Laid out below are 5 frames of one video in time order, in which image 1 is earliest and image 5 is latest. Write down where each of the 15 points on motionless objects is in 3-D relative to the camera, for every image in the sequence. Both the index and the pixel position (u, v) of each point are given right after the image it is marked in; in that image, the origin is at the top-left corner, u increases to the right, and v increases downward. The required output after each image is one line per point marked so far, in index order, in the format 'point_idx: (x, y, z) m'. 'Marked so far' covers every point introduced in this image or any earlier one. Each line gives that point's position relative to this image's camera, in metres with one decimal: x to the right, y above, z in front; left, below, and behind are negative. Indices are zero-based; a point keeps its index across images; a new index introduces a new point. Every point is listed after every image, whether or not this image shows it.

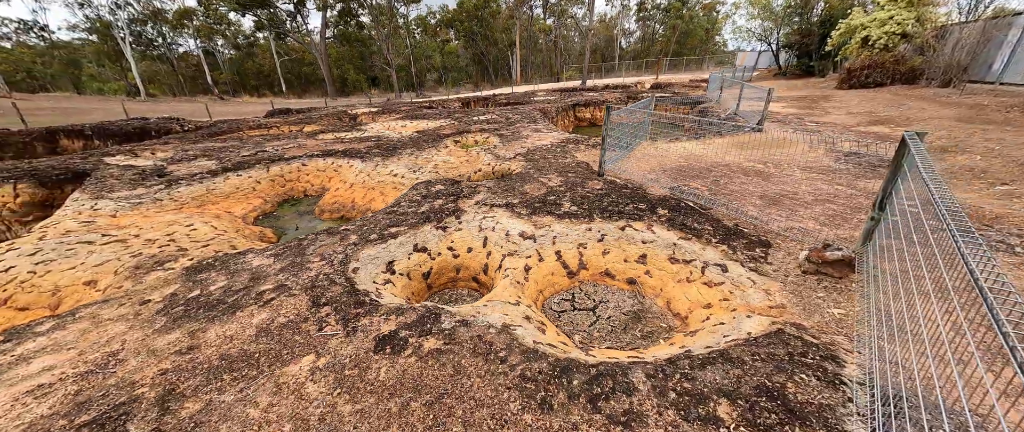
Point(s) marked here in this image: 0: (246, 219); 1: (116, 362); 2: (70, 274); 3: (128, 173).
0: (-5.7, -0.1, +7.2) m
1: (-3.0, -1.1, +2.4) m
2: (-5.4, -0.7, +4.1) m
3: (-9.9, +1.3, +8.5) m
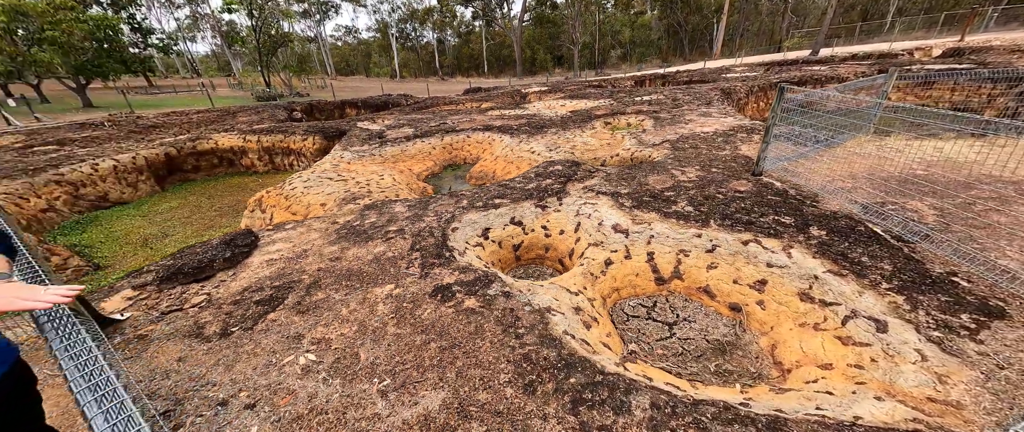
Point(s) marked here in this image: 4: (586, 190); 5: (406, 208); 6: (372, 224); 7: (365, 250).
0: (-2.6, +1.1, +9.2) m
1: (-2.5, -0.5, +3.8) m
2: (-3.8, +0.4, +6.3) m
3: (-5.5, +3.2, +12.1) m
4: (+1.2, +0.4, +5.3) m
5: (-1.7, +0.1, +5.0) m
6: (-1.9, -0.1, +4.6) m
7: (-1.7, -0.4, +3.8) m
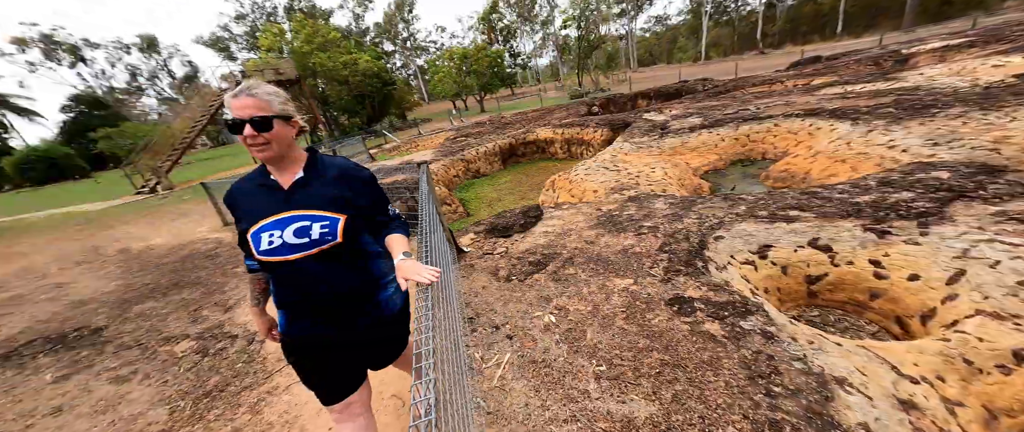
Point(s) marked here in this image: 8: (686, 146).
0: (+4.7, +1.1, +8.3) m
1: (+0.8, -0.2, +4.6) m
2: (+1.7, +0.7, +7.2) m
3: (+5.0, +3.5, +12.2) m
4: (+4.4, 0.0, +2.9) m
5: (+2.3, +0.1, +4.8) m
6: (+1.7, 0.0, +4.7) m
7: (+1.3, -0.3, +4.1) m
8: (+5.0, +2.0, +9.4) m
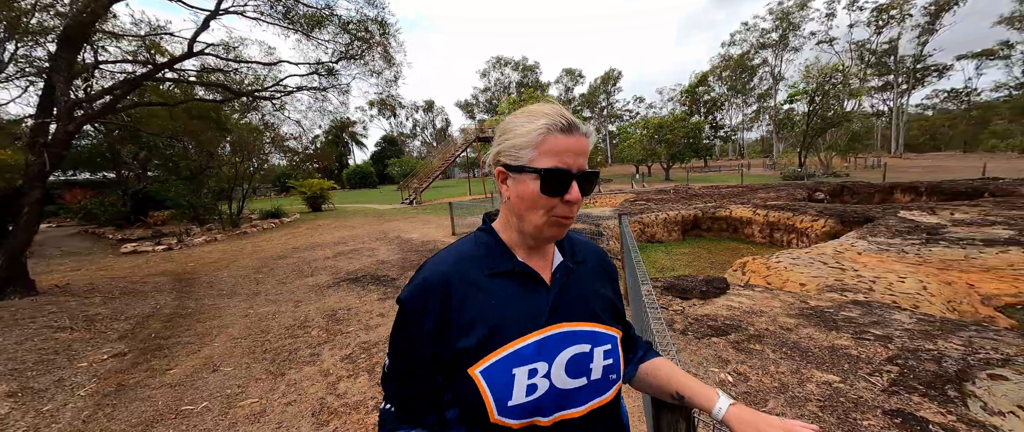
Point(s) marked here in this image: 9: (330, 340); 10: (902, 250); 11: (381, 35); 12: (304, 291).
0: (+8.7, -1.5, +5.9) m
1: (+3.3, -1.3, +4.4) m
2: (+5.5, -1.1, +6.3) m
3: (+11.2, -0.1, +9.4) m
4: (+5.8, -1.4, +1.2) m
5: (+4.8, -1.3, +3.9) m
6: (+4.2, -1.3, +4.0) m
7: (+3.5, -1.3, +3.7) m
8: (+9.5, -0.9, +6.8) m
9: (-2.4, -1.6, +4.3) m
10: (+8.7, -0.7, +7.3) m
11: (-2.9, +3.9, +7.1) m
12: (-4.0, -1.4, +6.3) m
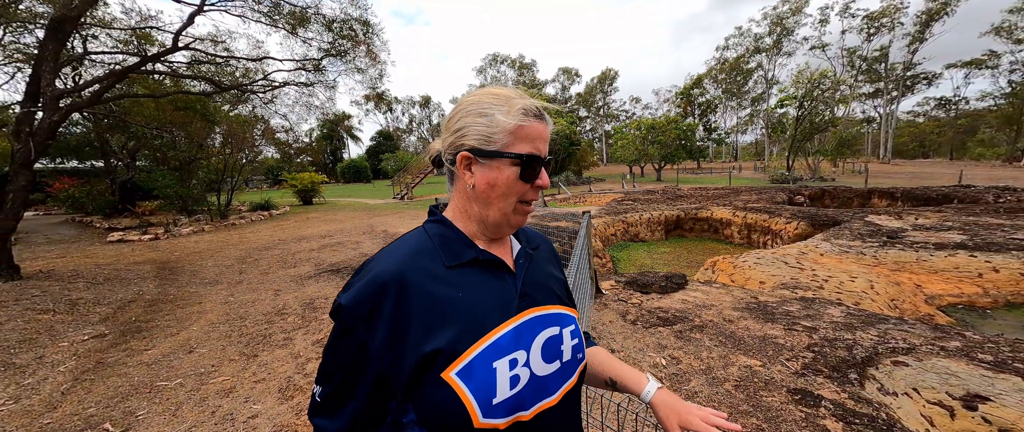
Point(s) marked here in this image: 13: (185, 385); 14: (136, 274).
0: (+8.1, -1.6, +6.3) m
1: (+2.8, -1.3, +4.7) m
2: (+4.9, -1.2, +6.6) m
3: (+10.7, -0.2, +9.8) m
4: (+5.3, -1.5, +1.6) m
5: (+4.3, -1.3, +4.2) m
6: (+3.7, -1.3, +4.4) m
7: (+3.0, -1.3, +4.0) m
8: (+9.0, -1.0, +7.2) m
9: (-2.9, -1.5, +4.5) m
10: (+8.2, -0.8, +7.7) m
11: (-3.3, +4.1, +7.3) m
12: (-4.5, -1.3, +6.5) m
13: (-3.2, -1.6, +3.2) m
14: (-7.4, -1.1, +6.4) m
